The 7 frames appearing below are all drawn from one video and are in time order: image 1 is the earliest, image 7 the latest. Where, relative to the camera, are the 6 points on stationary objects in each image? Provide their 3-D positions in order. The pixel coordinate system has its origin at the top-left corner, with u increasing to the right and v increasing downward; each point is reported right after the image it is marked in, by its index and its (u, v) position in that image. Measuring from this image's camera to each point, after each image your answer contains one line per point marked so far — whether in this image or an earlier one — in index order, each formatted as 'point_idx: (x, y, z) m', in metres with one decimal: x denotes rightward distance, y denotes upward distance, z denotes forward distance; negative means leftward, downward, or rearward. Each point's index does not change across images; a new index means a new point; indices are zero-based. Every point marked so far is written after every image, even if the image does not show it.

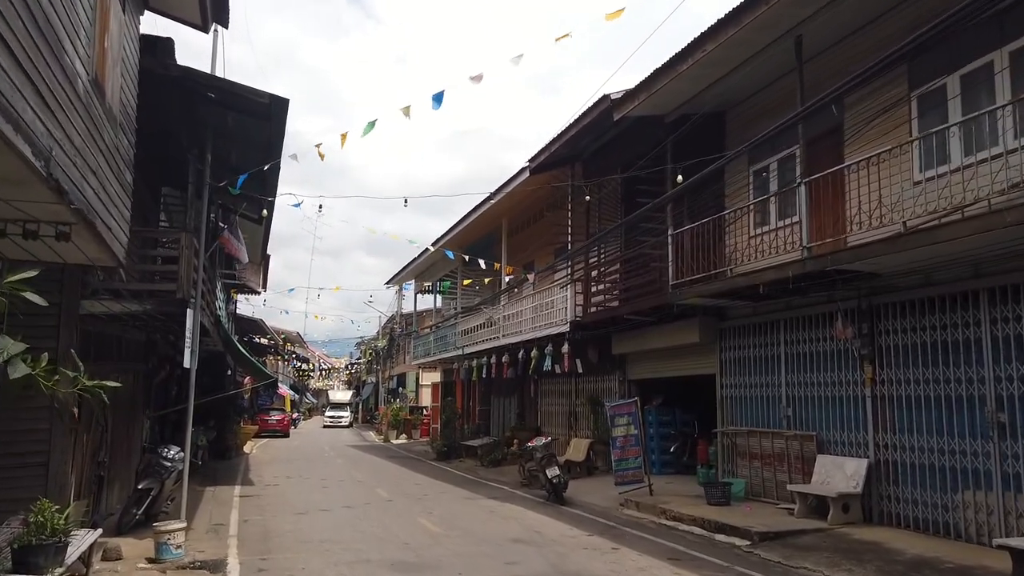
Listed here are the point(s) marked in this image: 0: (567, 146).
0: (+1.2, +2.9, +15.6) m
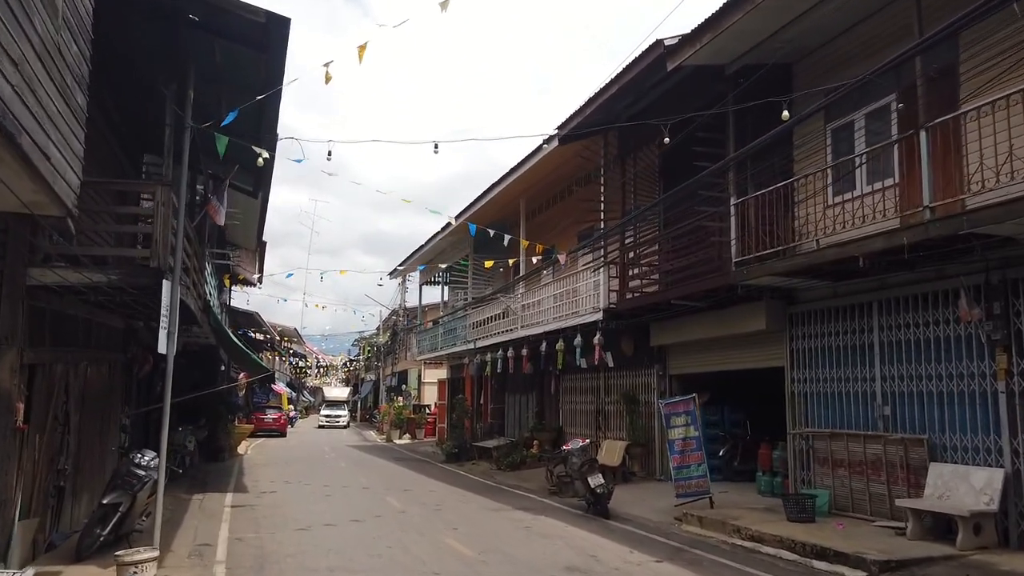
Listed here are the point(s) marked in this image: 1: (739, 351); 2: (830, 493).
0: (+1.7, +3.2, +13.8) m
1: (+3.6, -1.0, +12.3) m
2: (+4.1, -2.6, +9.9) m
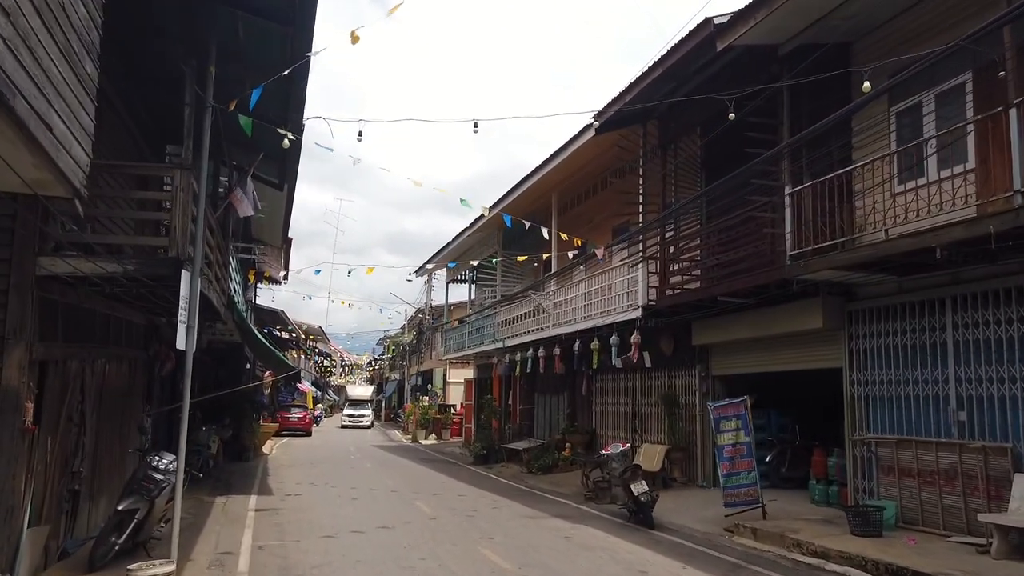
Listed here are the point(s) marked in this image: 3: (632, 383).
0: (+2.3, +3.3, +13.1) m
1: (+4.2, -0.9, +11.6) m
2: (+4.5, -2.5, +9.1) m
3: (+2.5, -2.0, +16.2) m
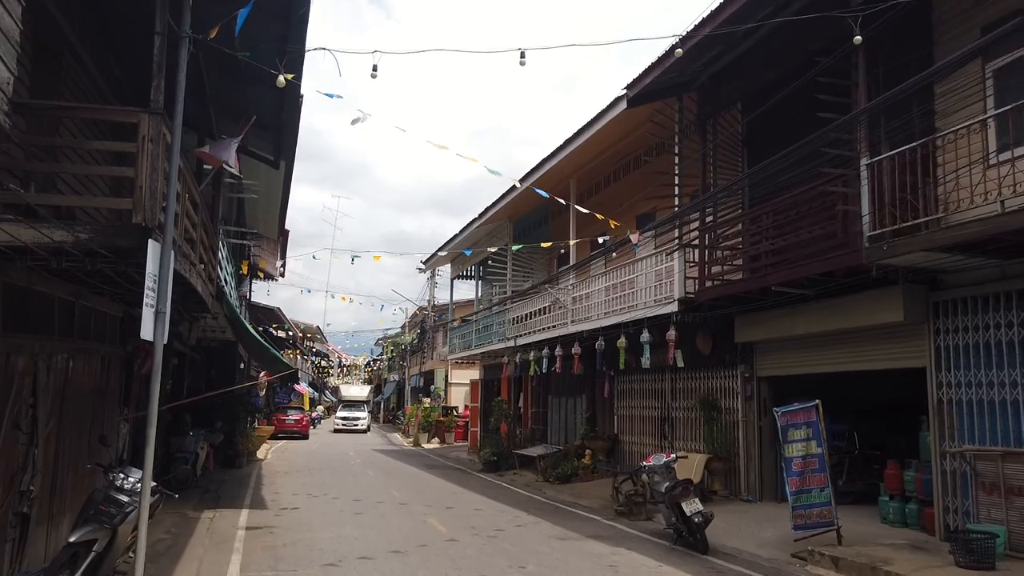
0: (+2.6, +3.5, +11.7) m
1: (+4.5, -0.8, +10.1) m
2: (+4.9, -2.4, +7.7) m
3: (+2.9, -1.8, +14.8) m
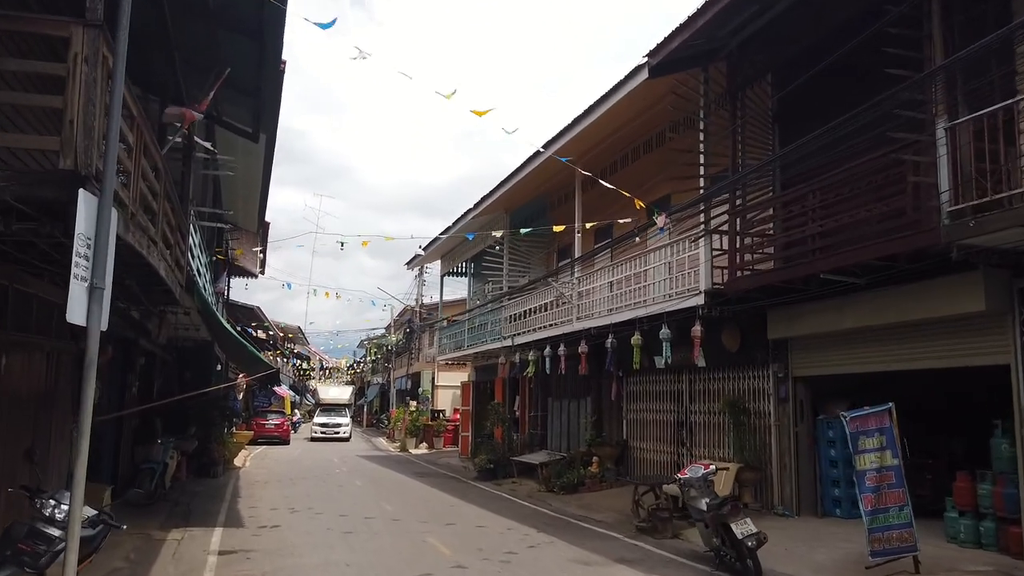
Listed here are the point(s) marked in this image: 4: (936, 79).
0: (+2.8, +3.6, +10.5) m
1: (+4.7, -0.6, +8.9) m
2: (+5.1, -2.2, +6.5) m
3: (+2.9, -1.7, +13.5) m
4: (+4.2, +2.1, +7.7) m
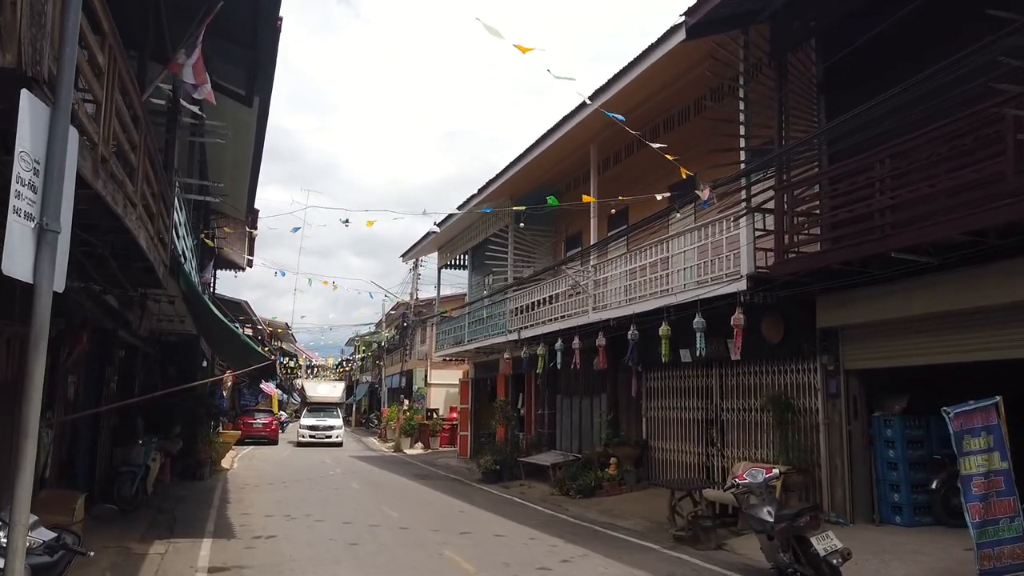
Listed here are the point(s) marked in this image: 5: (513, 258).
0: (+3.1, +3.8, +9.4) m
1: (+5.0, -0.4, +7.9) m
2: (+5.5, -2.0, +5.5) m
3: (+3.2, -1.5, +12.5) m
4: (+4.5, +2.3, +6.6) m
5: (0.0, +0.8, +19.7) m
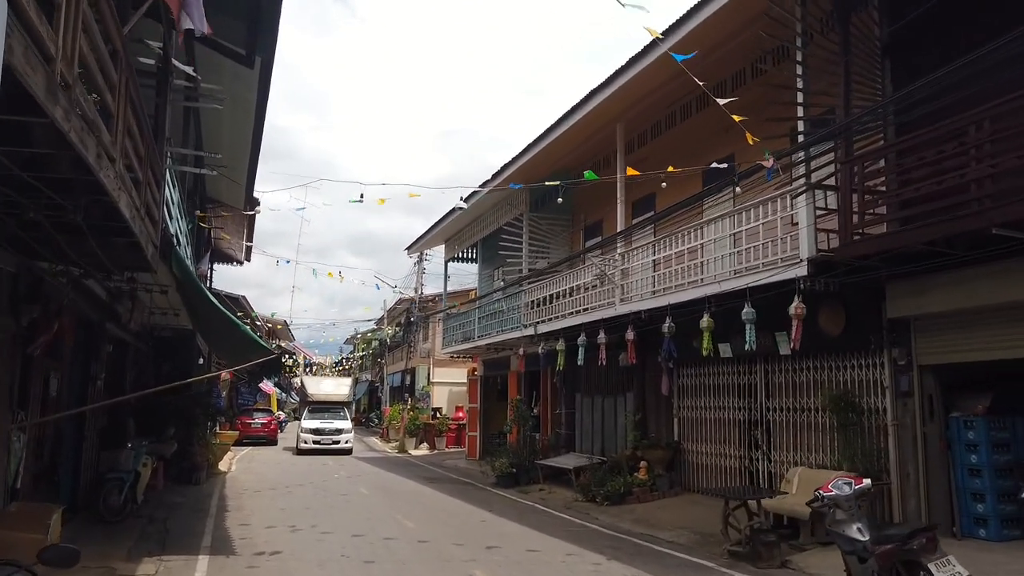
0: (+3.5, +4.0, +8.3) m
1: (+5.4, -0.3, +6.8) m
2: (+5.9, -1.9, +4.4) m
3: (+3.6, -1.3, +11.4) m
4: (+4.9, +2.4, +5.6) m
5: (+0.4, +0.9, +18.6) m
